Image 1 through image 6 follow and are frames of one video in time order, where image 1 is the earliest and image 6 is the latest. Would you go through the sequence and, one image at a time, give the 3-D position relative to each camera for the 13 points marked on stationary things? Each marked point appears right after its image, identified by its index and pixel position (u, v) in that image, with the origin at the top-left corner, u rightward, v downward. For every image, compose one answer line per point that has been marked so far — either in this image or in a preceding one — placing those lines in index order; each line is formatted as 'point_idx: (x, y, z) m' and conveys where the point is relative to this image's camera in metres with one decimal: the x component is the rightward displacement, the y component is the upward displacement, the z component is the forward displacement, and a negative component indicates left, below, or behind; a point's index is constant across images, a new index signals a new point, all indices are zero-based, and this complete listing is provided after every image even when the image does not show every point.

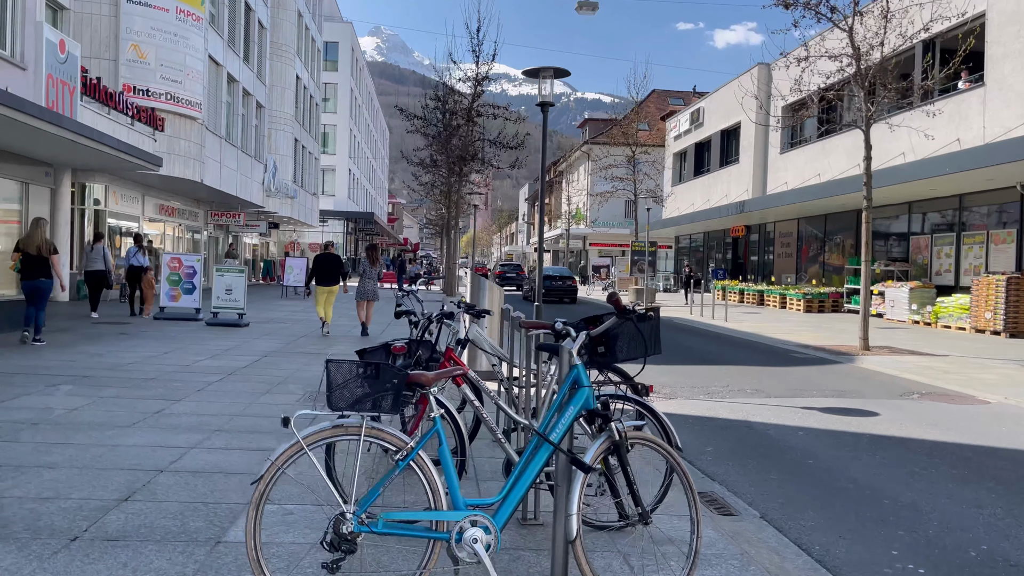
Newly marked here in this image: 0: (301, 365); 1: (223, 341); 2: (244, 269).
0: (-2.5, -0.9, +9.8) m
1: (-4.2, -0.8, +12.1) m
2: (-5.0, +0.4, +15.3) m
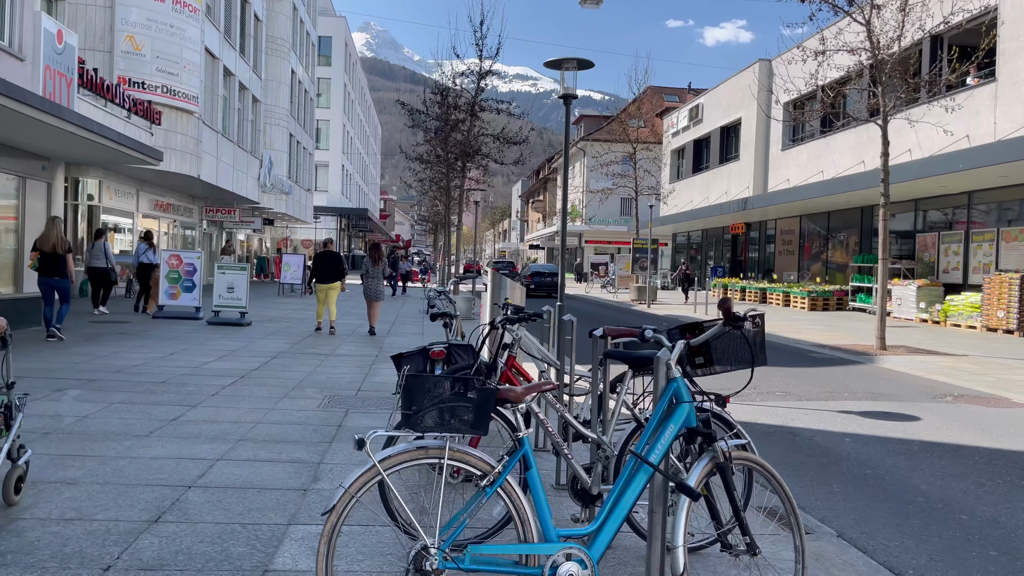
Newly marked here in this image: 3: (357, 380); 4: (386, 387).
0: (-2.3, -0.9, +9.5) m
1: (-4.0, -0.8, +11.7) m
2: (-4.8, +0.4, +14.9) m
3: (-1.6, -1.0, +8.6) m
4: (-1.3, -1.0, +8.3) m
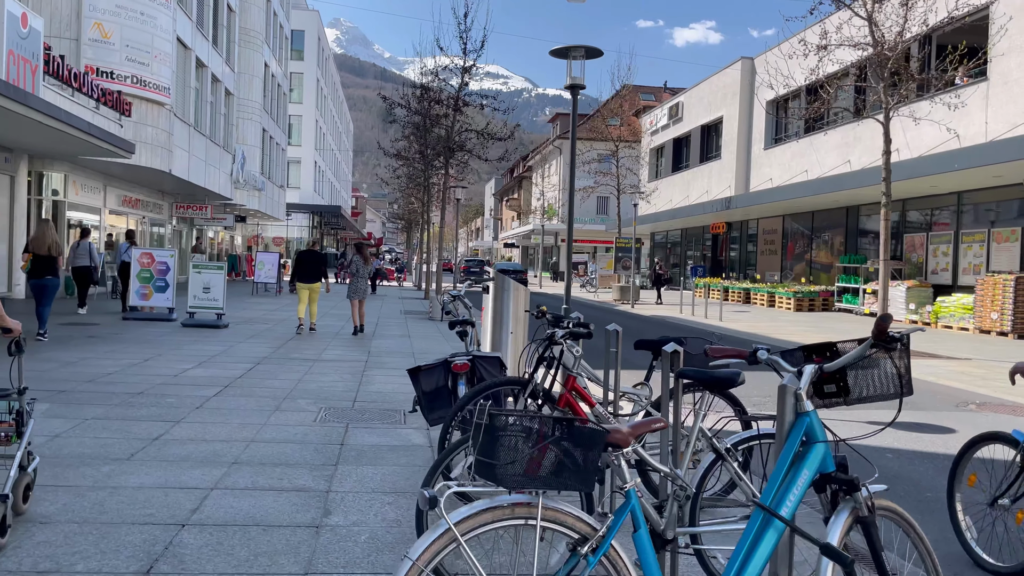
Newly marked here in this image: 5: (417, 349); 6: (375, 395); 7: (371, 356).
0: (-2.2, -0.9, +8.8) m
1: (-4.1, -0.8, +11.0) m
2: (-5.0, +0.4, +14.2) m
3: (-1.6, -1.0, +8.0) m
4: (-1.2, -1.0, +7.7) m
5: (-1.4, -0.9, +12.0) m
6: (-1.3, -1.0, +7.7) m
7: (-1.8, -0.9, +10.7) m
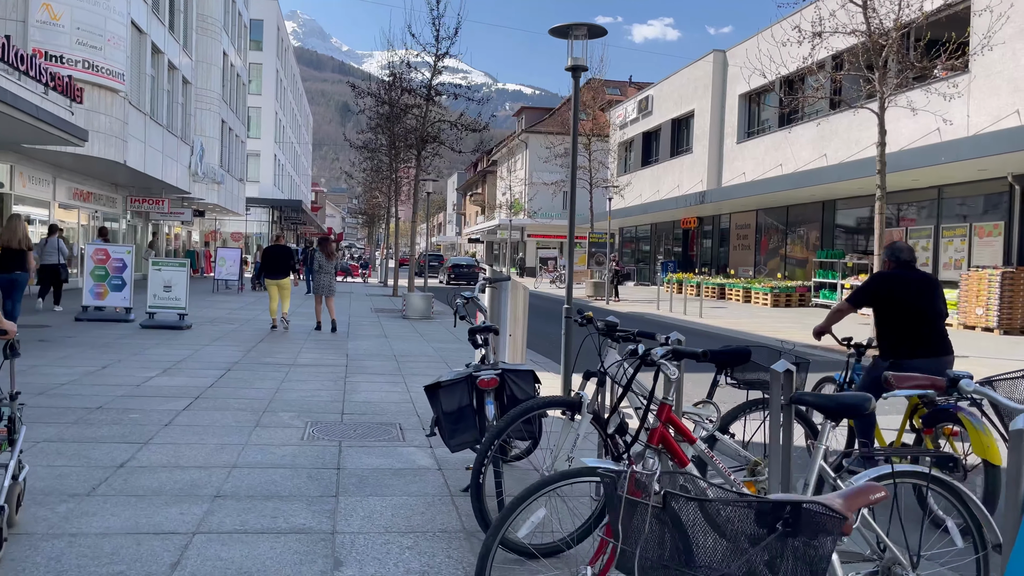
0: (-2.3, -0.9, +8.1) m
1: (-4.2, -0.8, +10.1) m
2: (-5.2, +0.4, +13.3) m
3: (-1.6, -1.0, +7.3) m
4: (-1.2, -1.0, +6.9) m
5: (-1.5, -0.9, +11.2) m
6: (-1.3, -1.0, +7.0) m
7: (-1.9, -0.9, +9.9) m
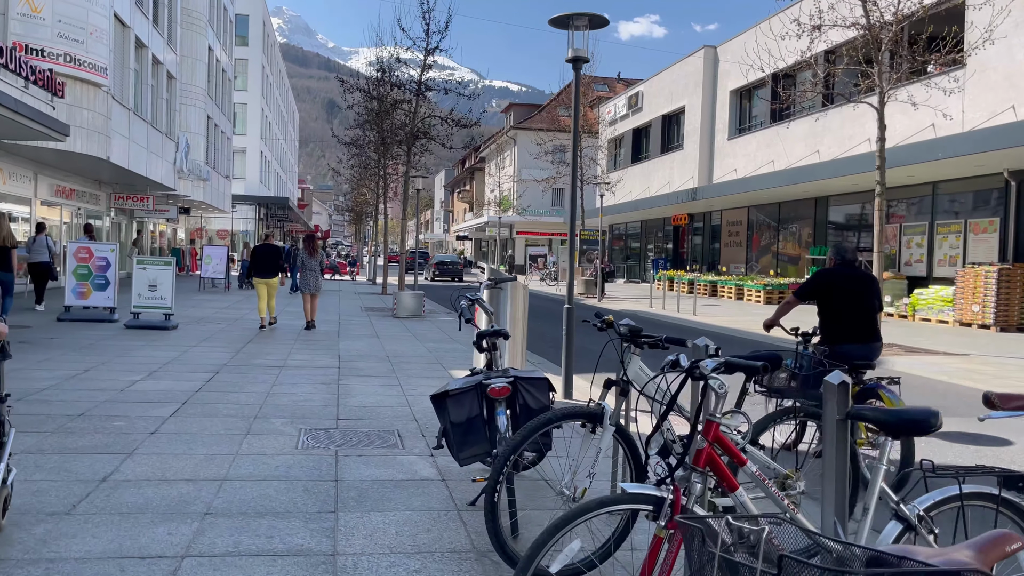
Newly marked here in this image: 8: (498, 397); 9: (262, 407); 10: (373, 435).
0: (-2.3, -0.9, +7.8) m
1: (-4.2, -0.8, +9.8) m
2: (-5.3, +0.4, +12.9) m
3: (-1.5, -1.0, +7.0) m
4: (-1.1, -1.0, +6.7) m
5: (-1.6, -0.8, +10.9) m
6: (-1.2, -1.0, +6.7) m
7: (-2.0, -0.9, +9.7) m
8: (-0.1, -0.5, +3.7) m
9: (-2.0, -1.0, +6.6) m
10: (-1.0, -1.0, +5.9) m
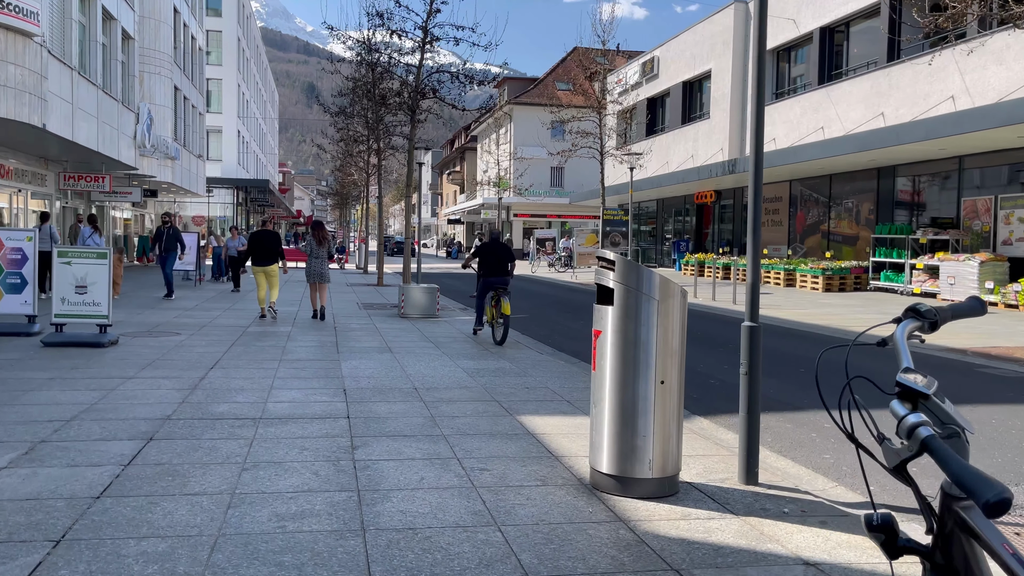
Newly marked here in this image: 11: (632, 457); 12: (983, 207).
0: (-1.5, -1.0, +4.4) m
1: (-3.5, -0.8, +6.4) m
2: (-4.6, +0.4, +9.5) m
3: (-0.7, -1.1, +3.7) m
4: (-0.3, -1.1, +3.3) m
5: (-0.9, -0.8, +7.6) m
6: (-0.4, -1.1, +3.4) m
7: (-1.2, -0.9, +6.3) m
8: (+0.8, -0.6, +0.3) m
9: (-1.2, -1.1, +3.3) m
10: (-0.2, -1.1, +2.6) m
11: (+0.6, -0.9, +4.3) m
12: (+10.2, +1.7, +17.8) m
